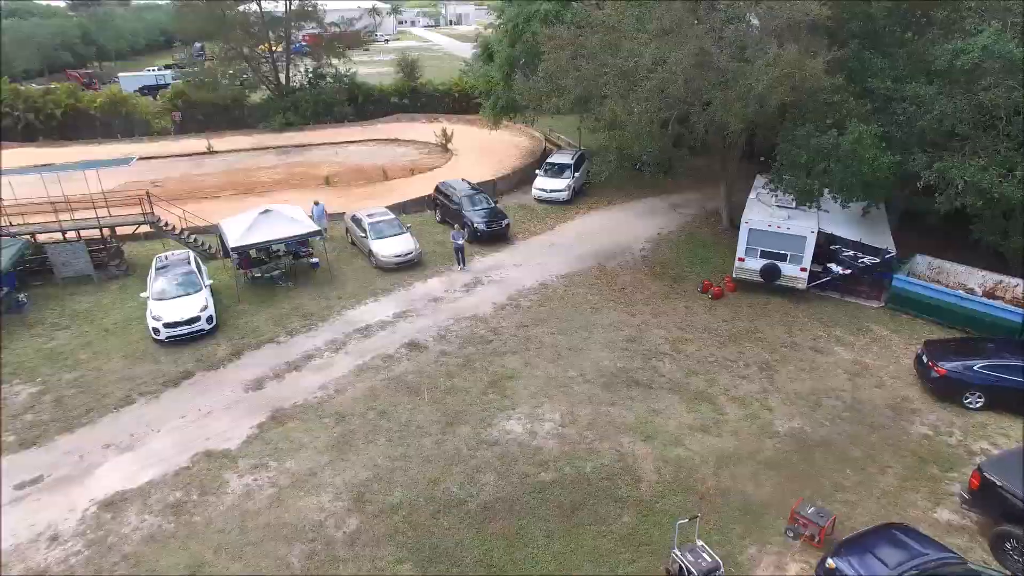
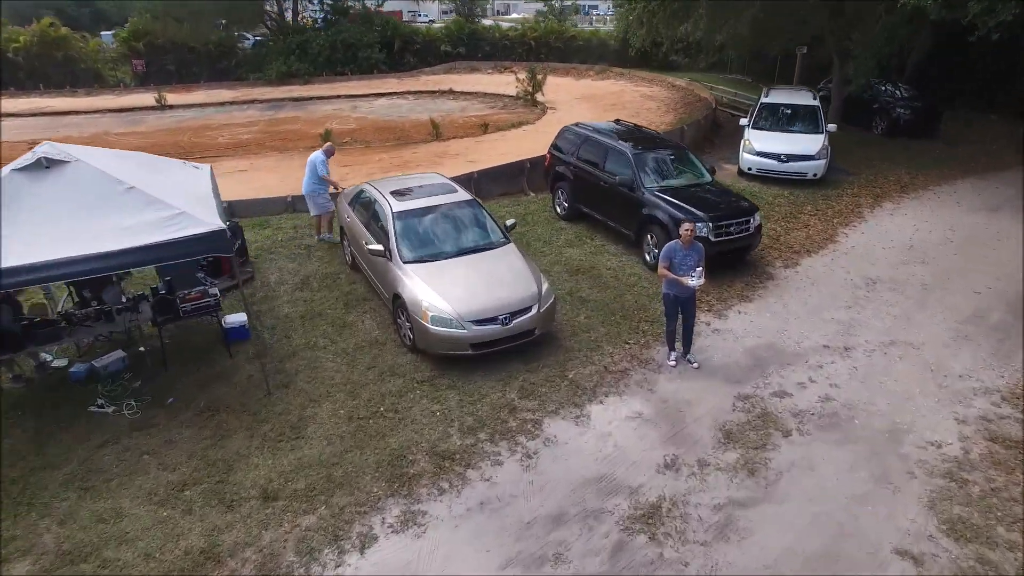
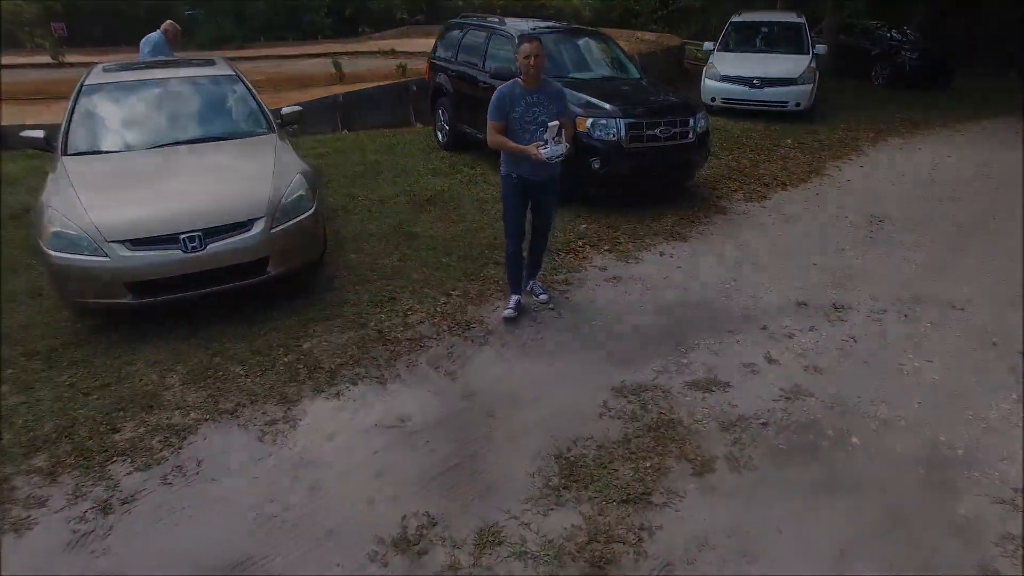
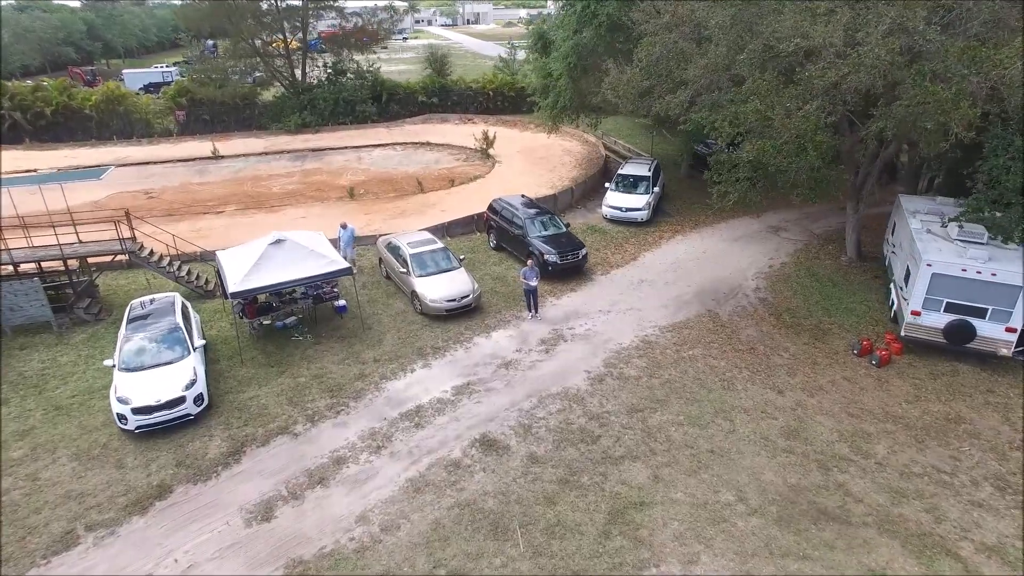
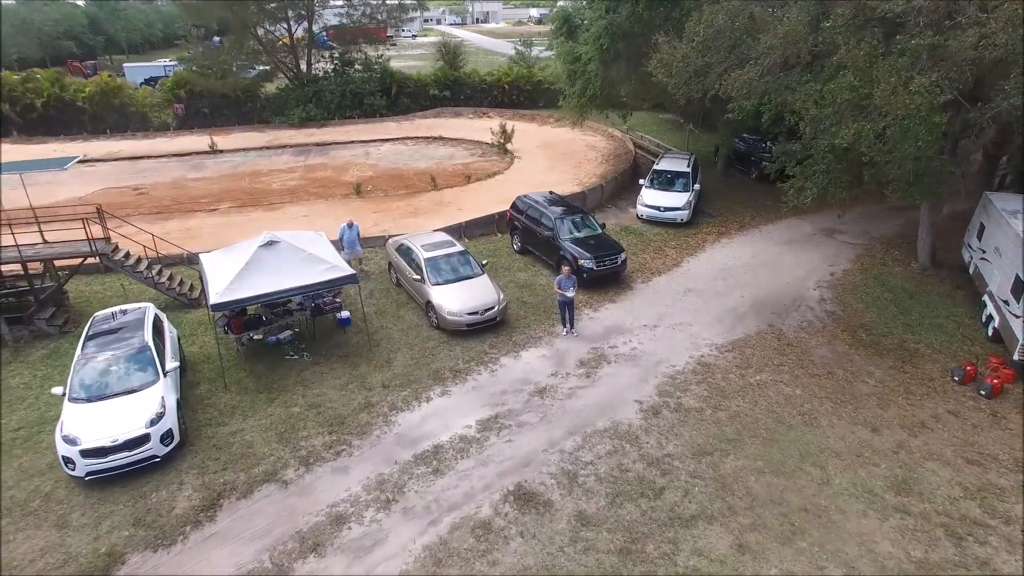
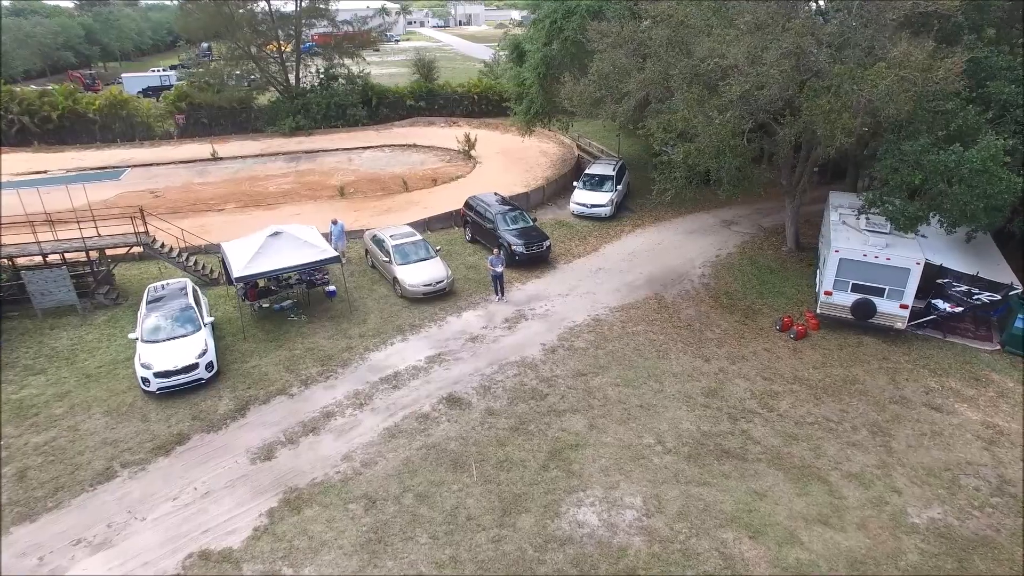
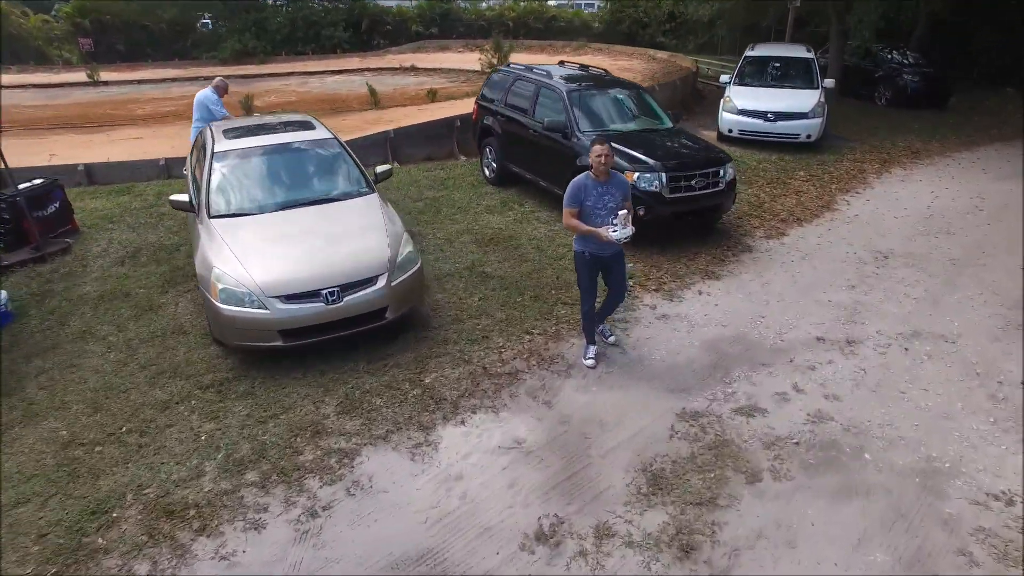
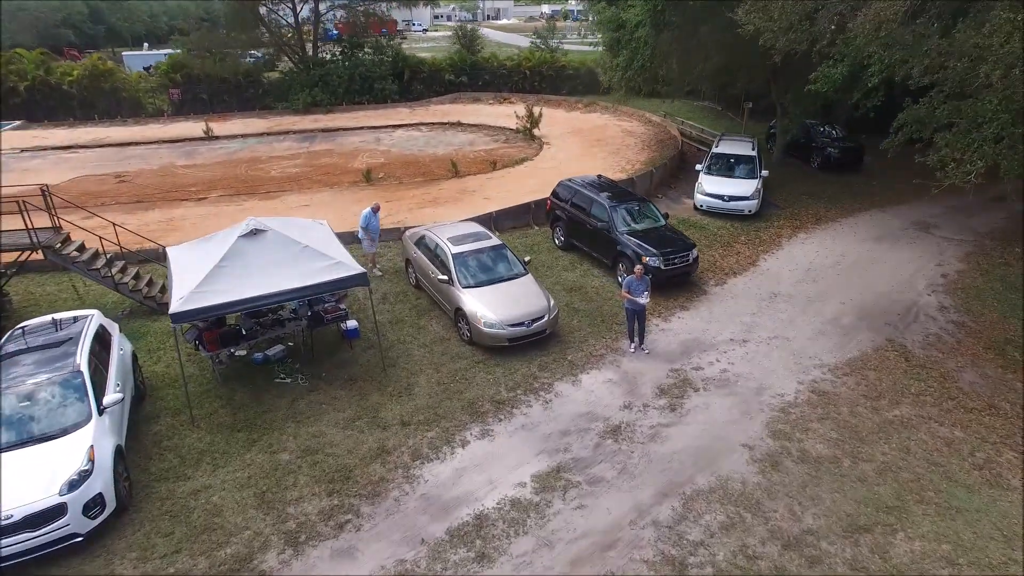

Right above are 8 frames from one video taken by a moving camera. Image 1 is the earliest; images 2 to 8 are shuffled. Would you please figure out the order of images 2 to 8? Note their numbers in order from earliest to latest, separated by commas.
6, 4, 5, 8, 2, 7, 3
